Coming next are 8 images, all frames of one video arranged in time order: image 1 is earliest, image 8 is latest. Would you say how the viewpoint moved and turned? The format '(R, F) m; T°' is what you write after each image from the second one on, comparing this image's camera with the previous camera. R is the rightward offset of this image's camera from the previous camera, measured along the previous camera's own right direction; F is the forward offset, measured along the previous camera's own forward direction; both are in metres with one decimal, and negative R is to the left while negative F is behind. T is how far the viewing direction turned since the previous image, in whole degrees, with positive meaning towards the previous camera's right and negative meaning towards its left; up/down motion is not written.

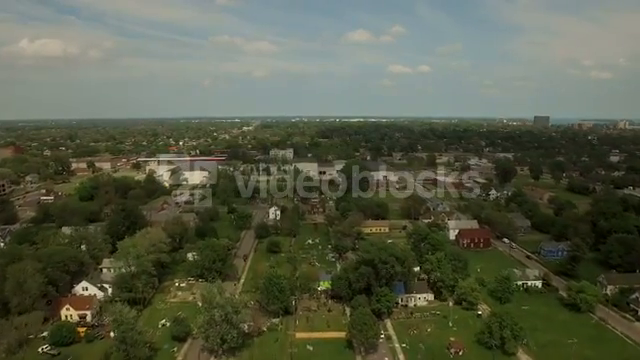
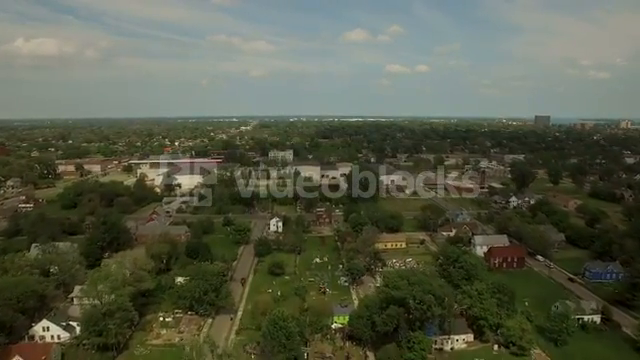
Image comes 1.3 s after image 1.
(-0.4, +2.4) m; 0°
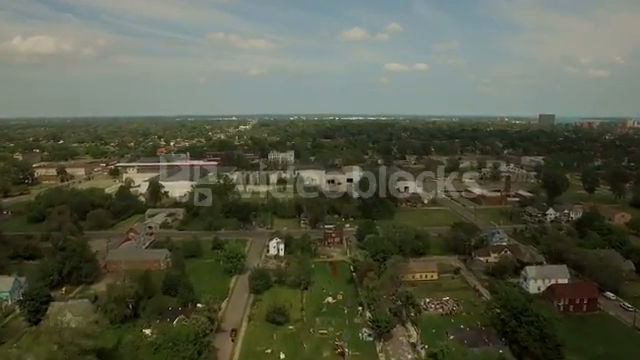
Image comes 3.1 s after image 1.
(-0.4, +3.5) m; 0°
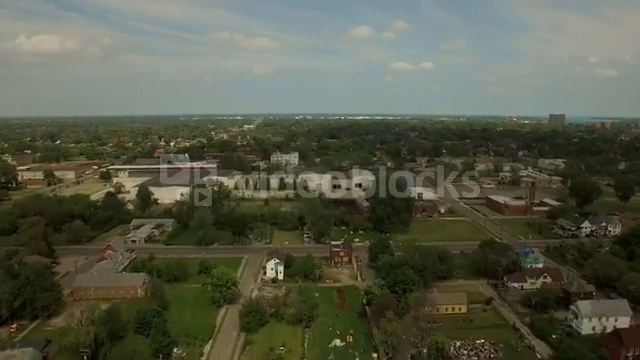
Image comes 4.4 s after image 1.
(0.0, +2.5) m; -1°
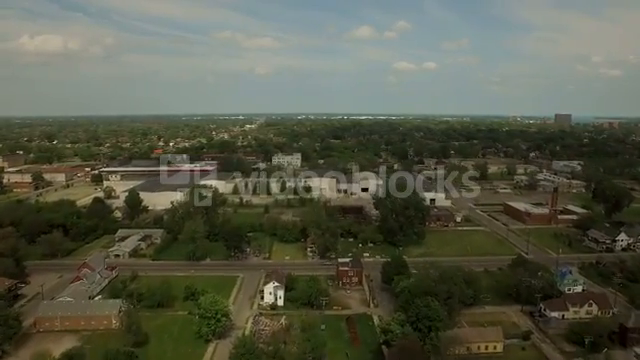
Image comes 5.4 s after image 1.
(-0.1, +2.0) m; 0°
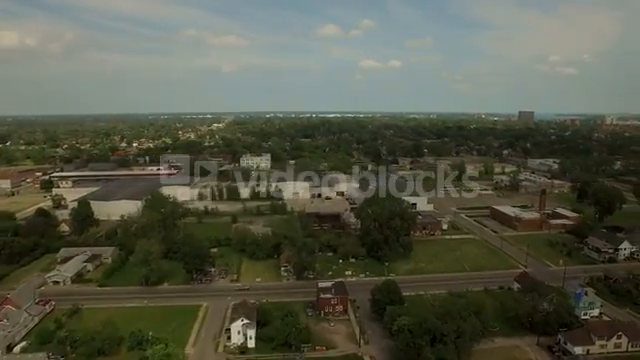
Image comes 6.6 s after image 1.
(-0.2, +2.2) m; +4°
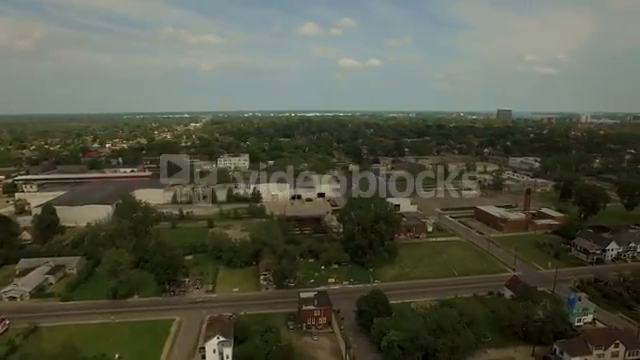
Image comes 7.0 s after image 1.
(0.0, +0.8) m; +2°
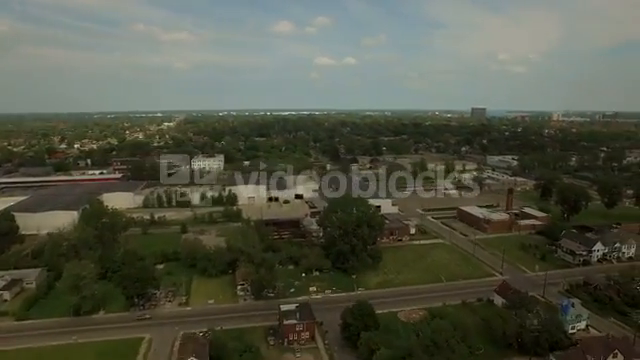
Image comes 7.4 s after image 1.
(-0.1, +0.8) m; +3°
